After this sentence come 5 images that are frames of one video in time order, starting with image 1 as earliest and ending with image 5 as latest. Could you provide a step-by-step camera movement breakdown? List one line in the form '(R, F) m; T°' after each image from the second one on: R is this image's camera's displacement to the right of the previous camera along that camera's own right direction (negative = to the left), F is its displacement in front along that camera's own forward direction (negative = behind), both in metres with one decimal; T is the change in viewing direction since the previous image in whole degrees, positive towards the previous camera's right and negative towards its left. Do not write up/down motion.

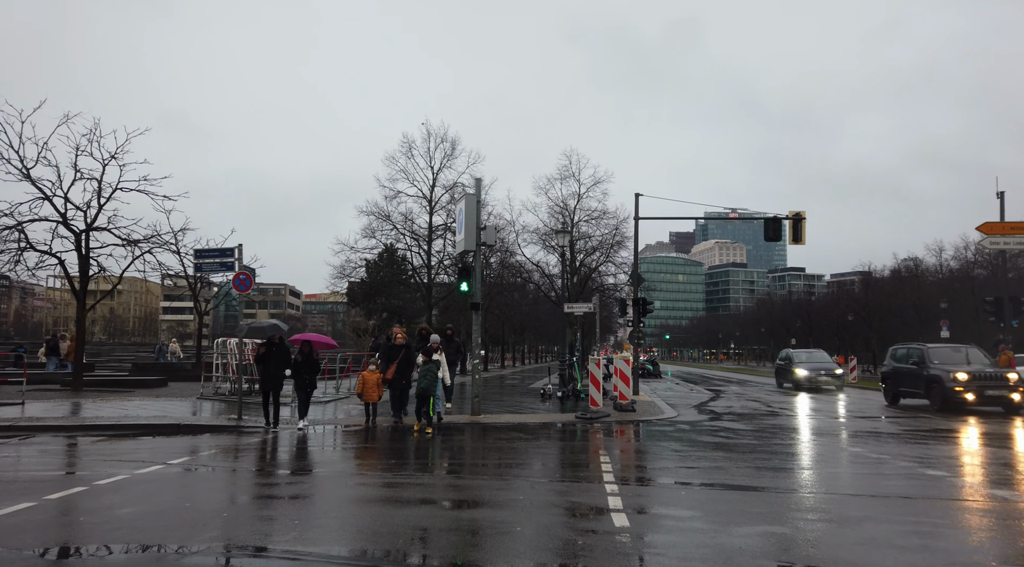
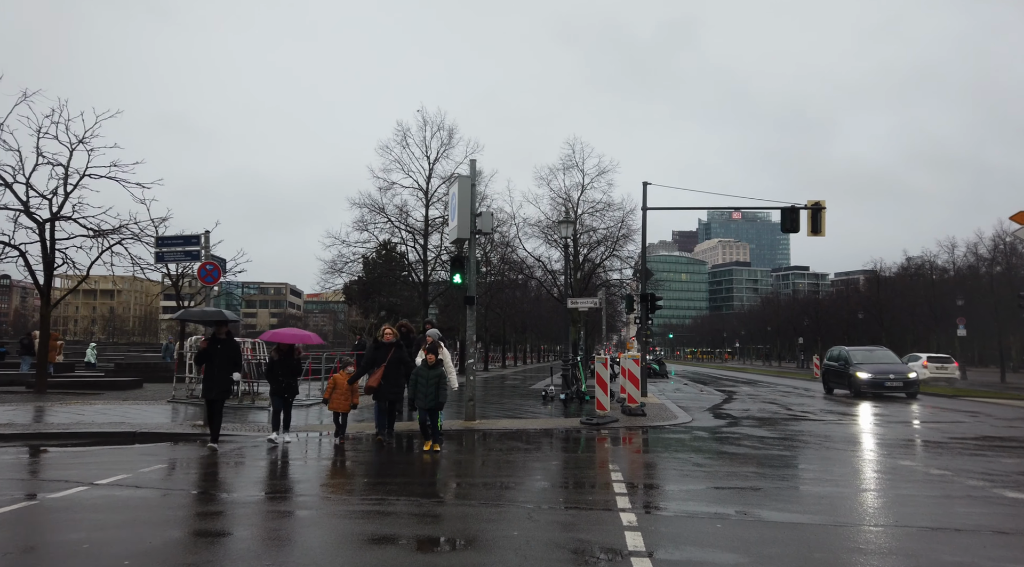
(+0.1, +1.6) m; 0°
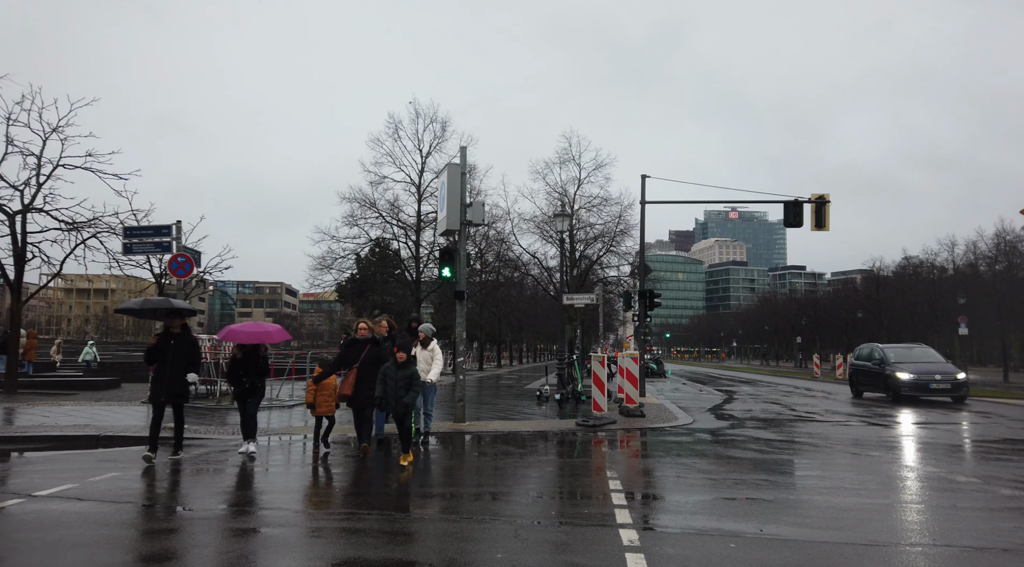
(+0.1, +0.8) m; 0°
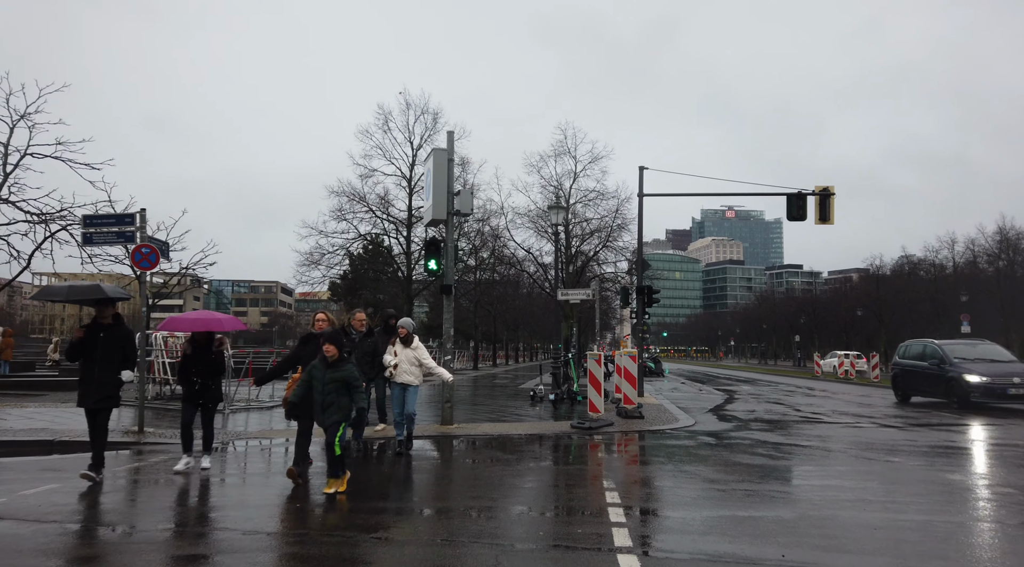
(+0.1, +0.9) m; 0°
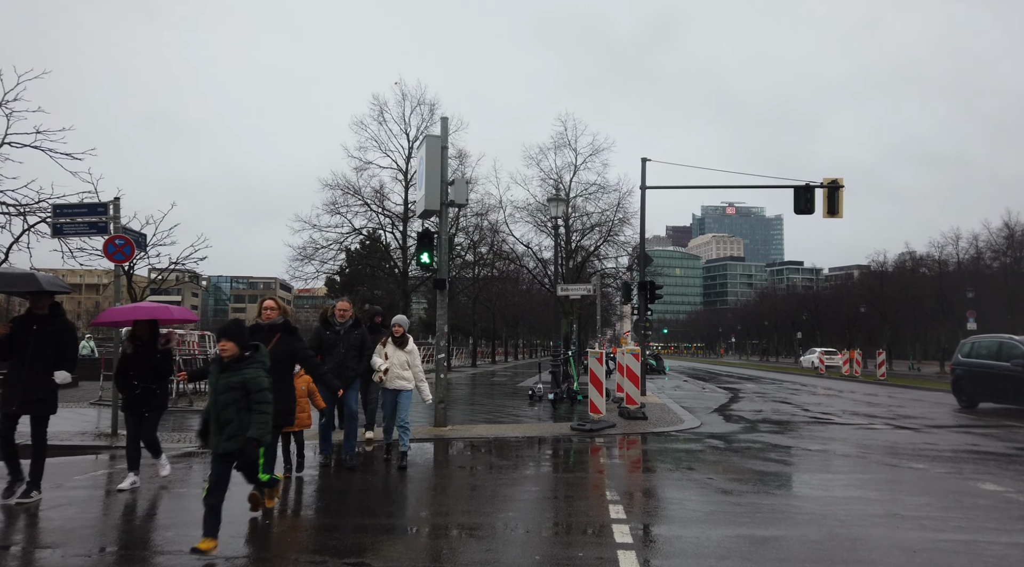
(+0.1, +0.7) m; 0°
